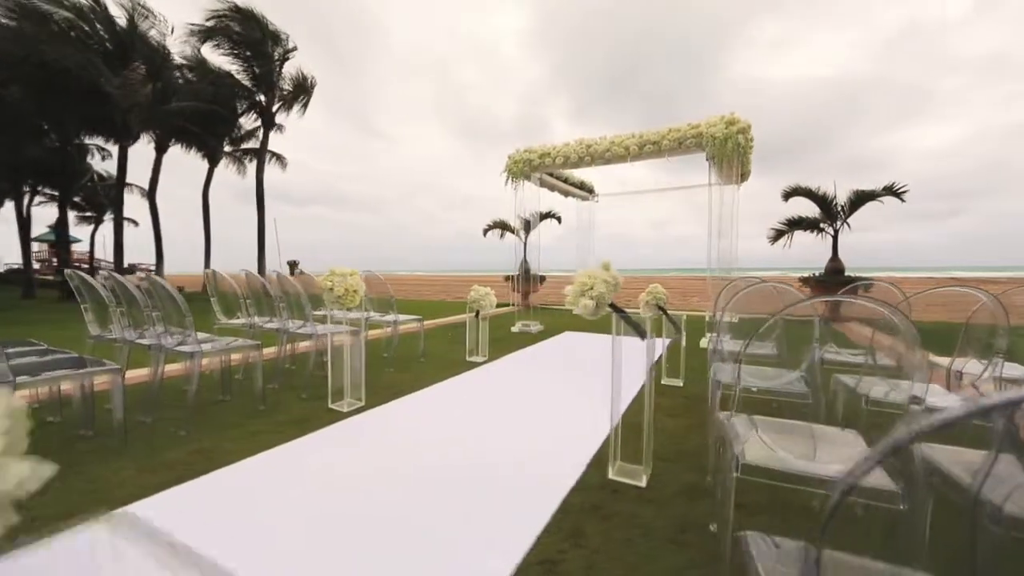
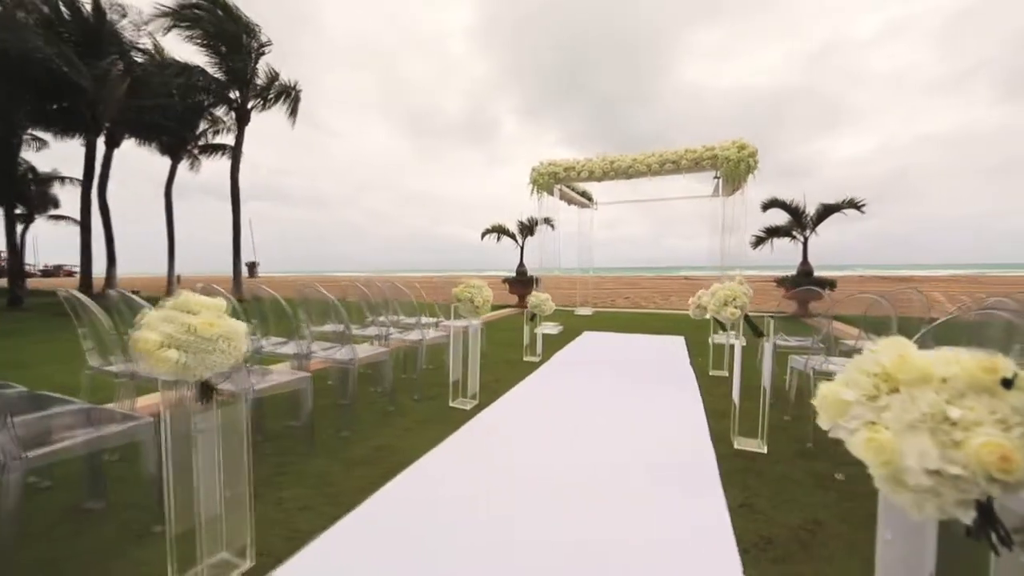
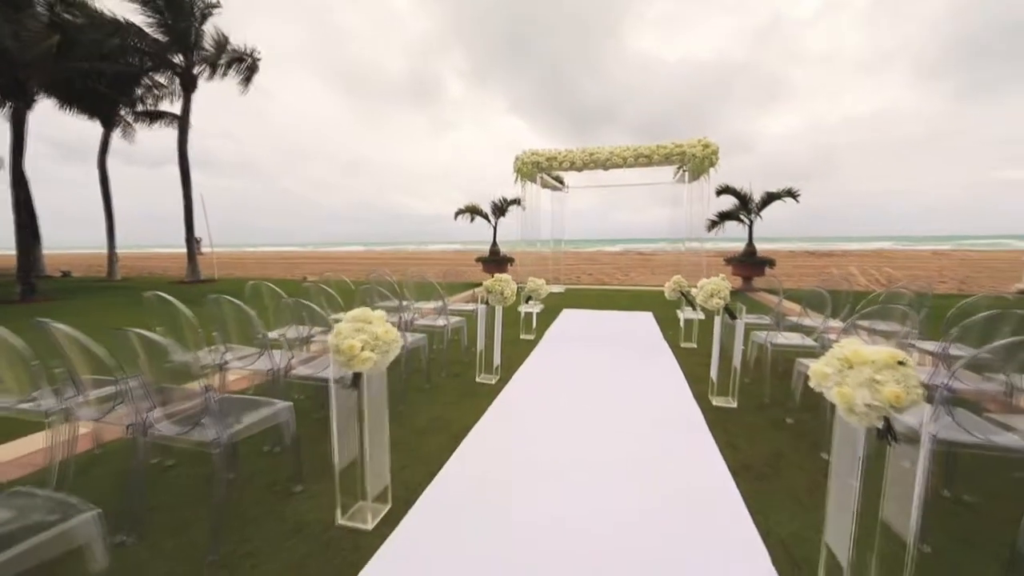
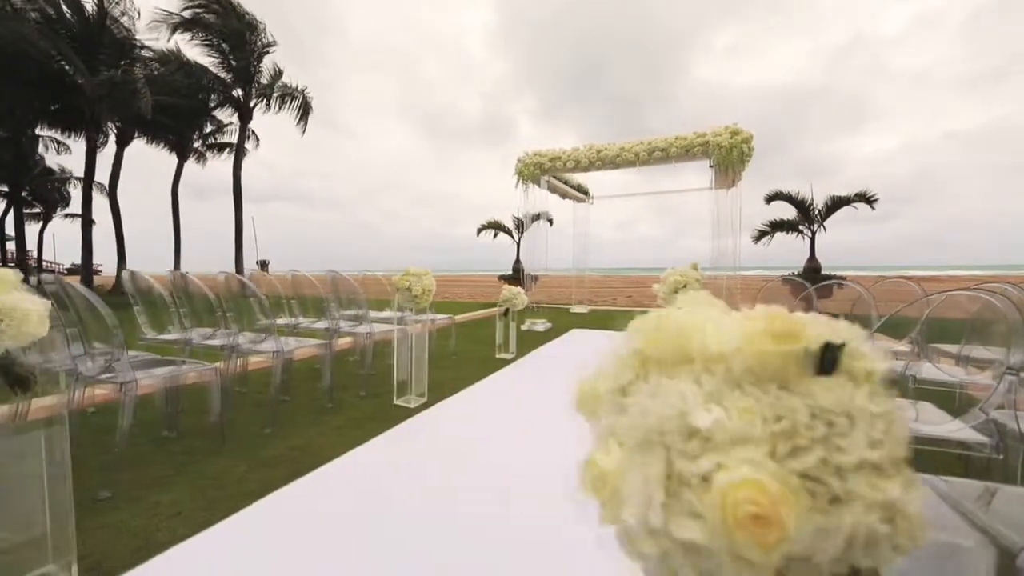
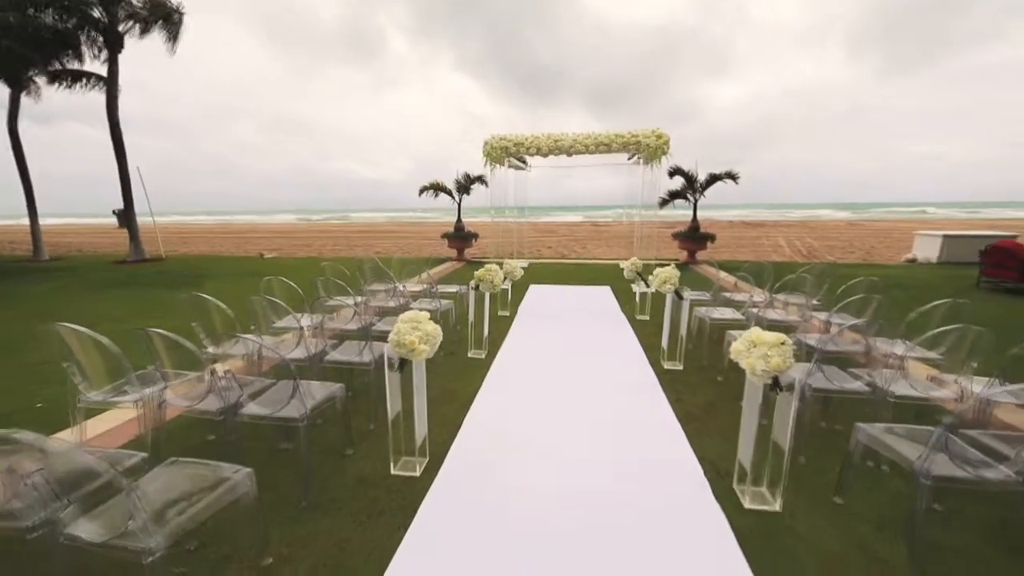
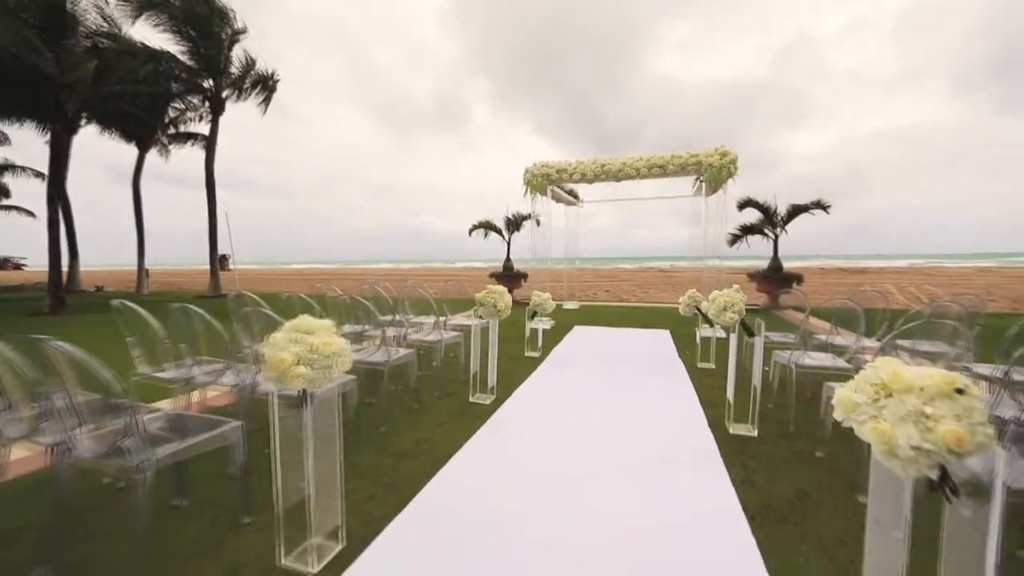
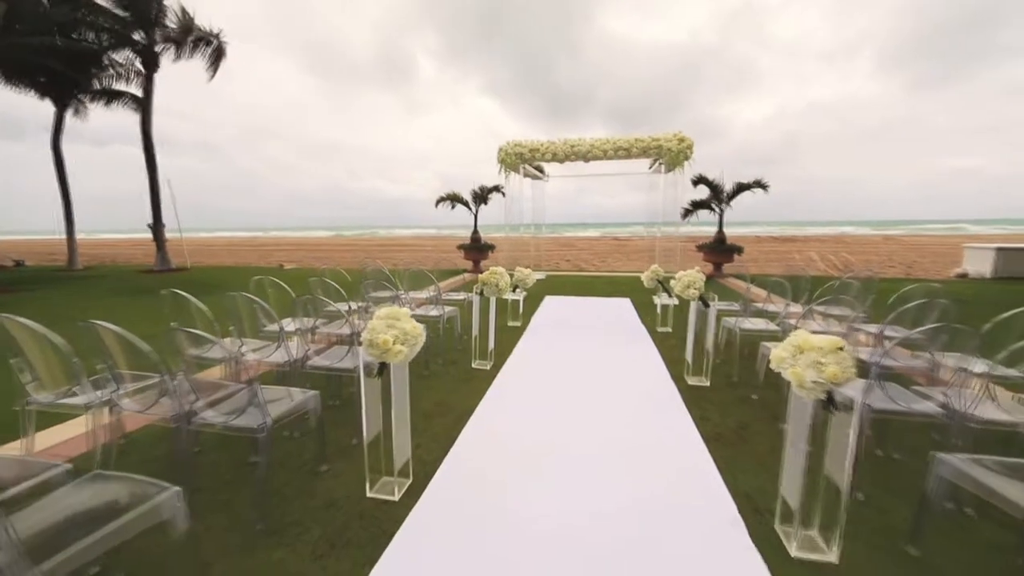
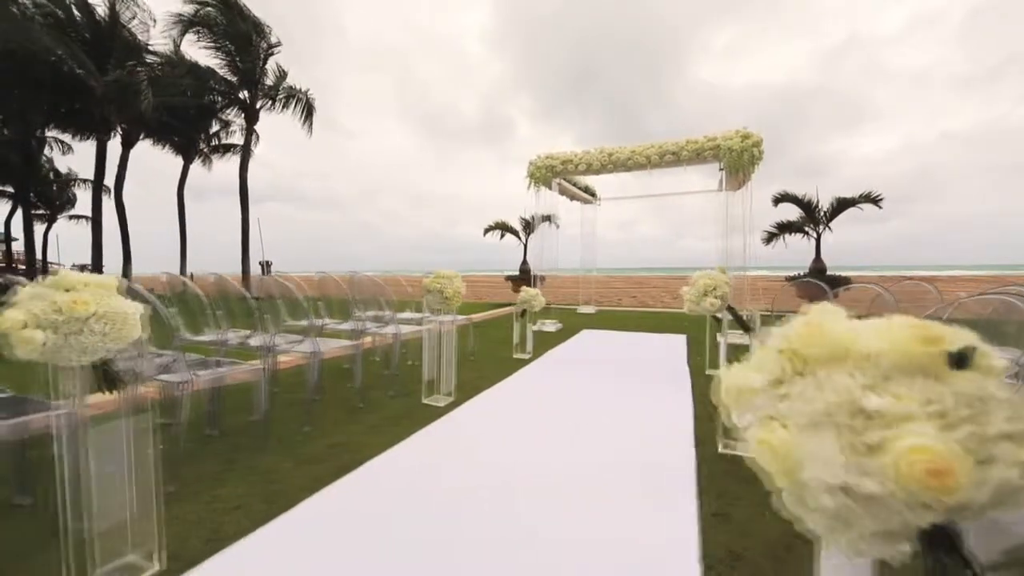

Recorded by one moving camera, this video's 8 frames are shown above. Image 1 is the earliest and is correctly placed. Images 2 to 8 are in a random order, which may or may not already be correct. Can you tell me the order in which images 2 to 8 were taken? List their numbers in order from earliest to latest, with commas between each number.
4, 8, 2, 6, 3, 7, 5
